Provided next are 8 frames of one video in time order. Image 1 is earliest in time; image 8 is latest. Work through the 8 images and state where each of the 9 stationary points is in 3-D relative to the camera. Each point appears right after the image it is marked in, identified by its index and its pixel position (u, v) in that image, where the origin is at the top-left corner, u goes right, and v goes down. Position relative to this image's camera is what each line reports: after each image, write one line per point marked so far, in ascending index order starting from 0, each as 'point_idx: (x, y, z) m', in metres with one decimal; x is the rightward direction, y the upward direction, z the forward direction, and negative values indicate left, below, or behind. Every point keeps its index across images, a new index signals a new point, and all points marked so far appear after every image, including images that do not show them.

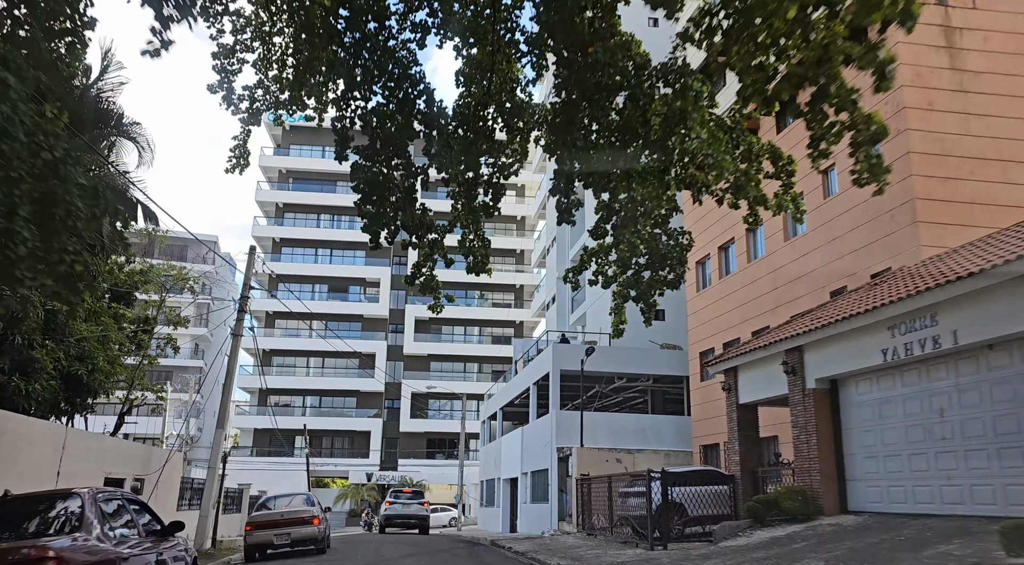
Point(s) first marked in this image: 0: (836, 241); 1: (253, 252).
0: (+7.6, +1.0, +18.1) m
1: (-6.5, +0.8, +19.4) m
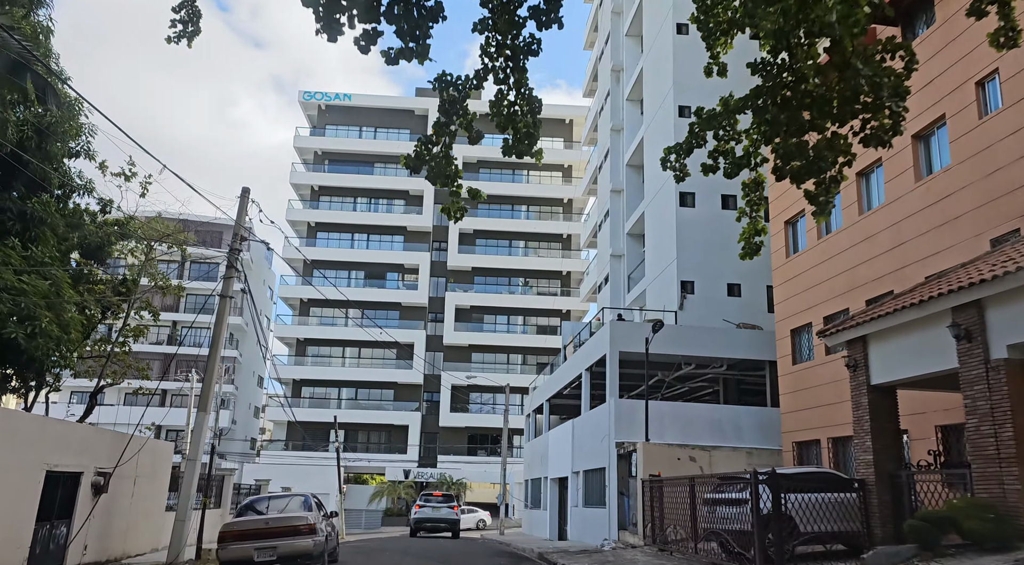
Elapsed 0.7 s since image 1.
0: (+8.6, +2.0, +13.6) m
1: (-5.4, +1.8, +15.7) m
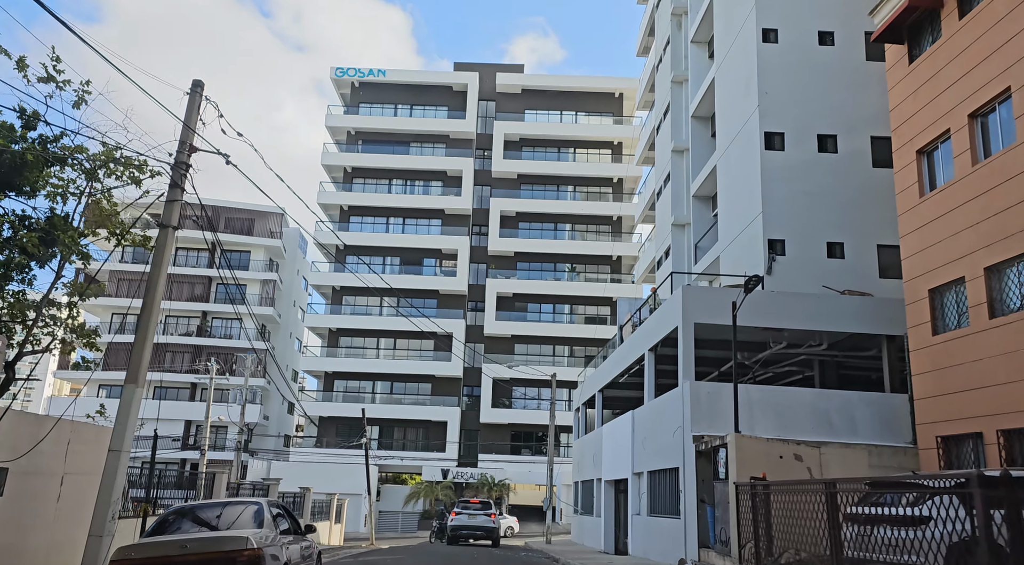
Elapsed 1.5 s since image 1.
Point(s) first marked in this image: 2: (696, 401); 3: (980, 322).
0: (+9.3, +3.1, +8.6) m
1: (-4.7, +2.9, +11.5) m
2: (+4.3, -2.8, +18.2) m
3: (+8.7, -0.7, +14.3) m
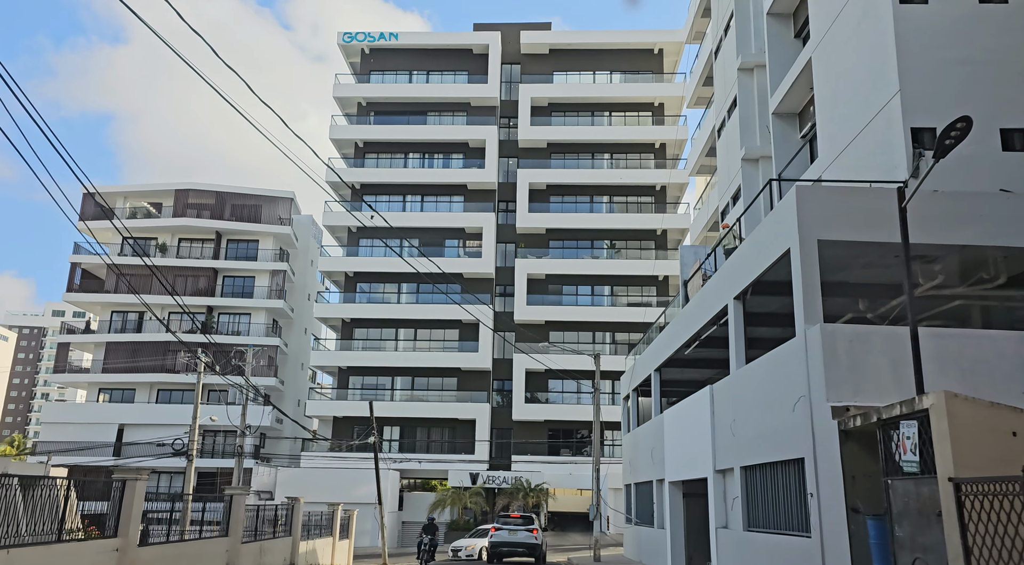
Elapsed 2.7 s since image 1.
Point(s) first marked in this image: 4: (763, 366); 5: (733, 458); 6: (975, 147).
0: (+9.2, +5.0, +2.0) m
1: (-4.6, +4.4, +5.5) m
2: (+4.9, -1.1, +11.7) m
3: (+9.0, +1.1, +7.7) m
4: (+4.7, -1.6, +14.3) m
5: (+4.7, -3.7, +16.1) m
6: (+8.7, +2.5, +14.4) m
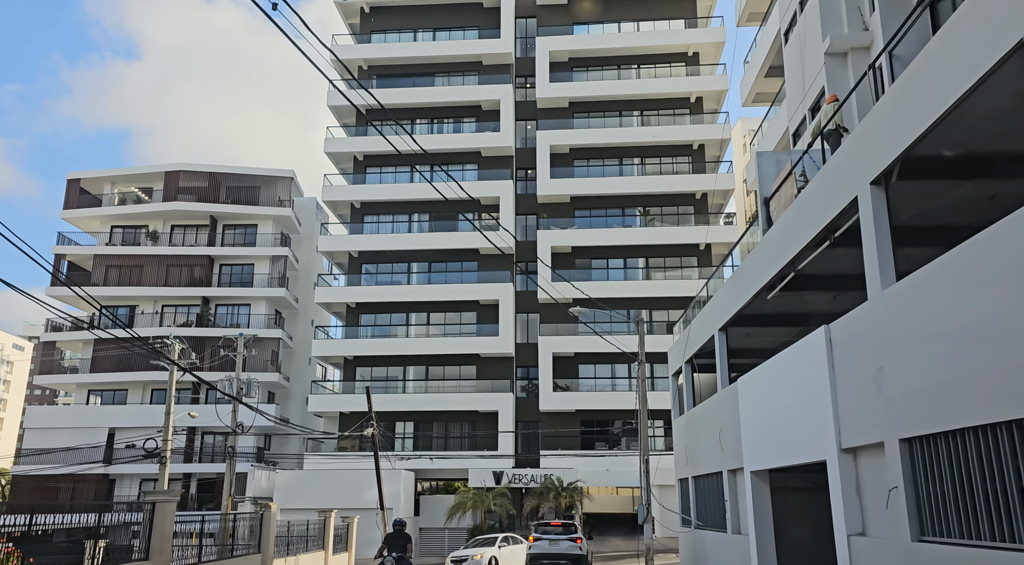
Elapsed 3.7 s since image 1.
0: (+8.9, +6.9, -3.9) m
1: (-4.8, +5.8, 0.0) m
2: (+5.0, +0.7, +6.0) m
3: (+9.0, +3.0, +1.9) m
4: (+5.0, +0.2, +8.6) m
5: (+5.0, -1.9, +10.4) m
6: (+8.8, +4.4, +8.6) m
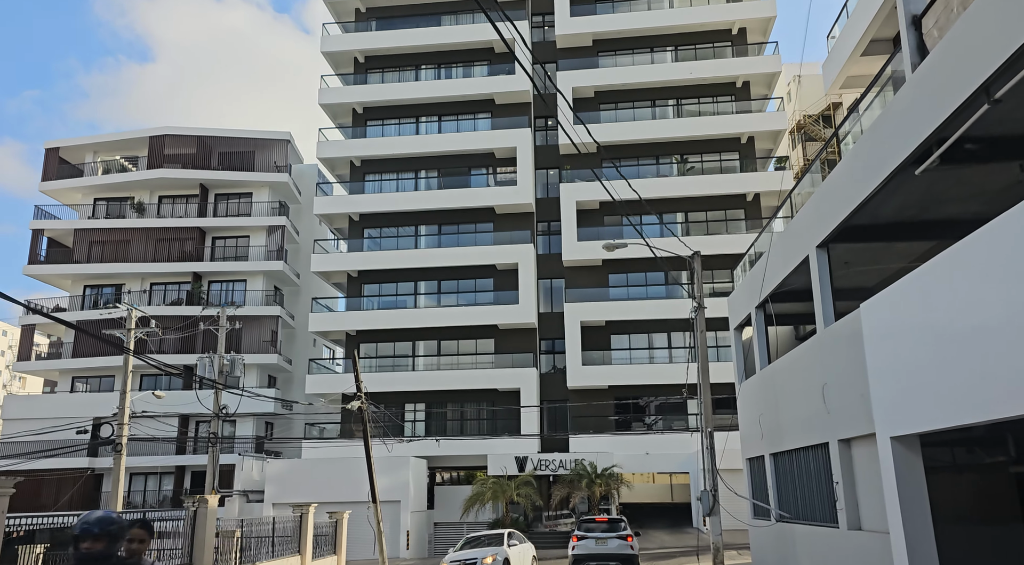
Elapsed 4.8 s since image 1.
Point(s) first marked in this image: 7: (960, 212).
0: (+8.3, +8.6, -9.7) m
1: (-5.2, +7.3, -5.3) m
2: (+4.9, +2.4, +0.3) m
3: (+8.7, +4.8, -3.9) m
4: (+4.9, +1.9, +3.0) m
5: (+5.1, -0.1, +4.8) m
6: (+8.7, +6.3, +2.8) m
7: (+8.0, +1.2, +13.5) m
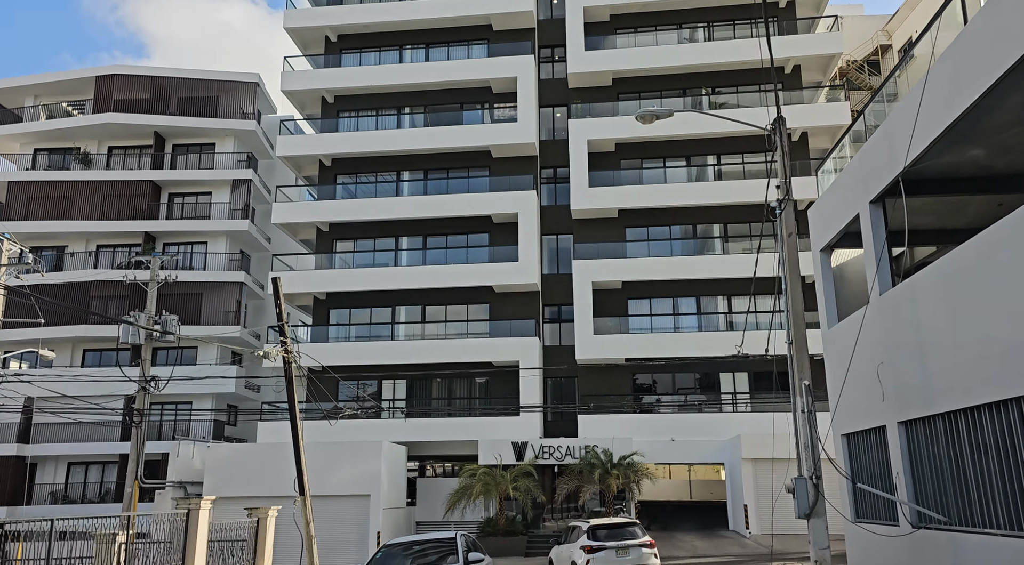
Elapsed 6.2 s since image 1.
0: (+8.0, +10.5, -16.2) m
1: (-5.5, +9.2, -11.8) m
2: (+4.6, +4.3, -6.2) m
3: (+8.4, +6.6, -10.5) m
4: (+4.7, +3.8, -3.5) m
5: (+4.8, +1.8, -1.7) m
6: (+8.5, +8.1, -3.7) m
7: (+7.8, +3.2, +7.0) m
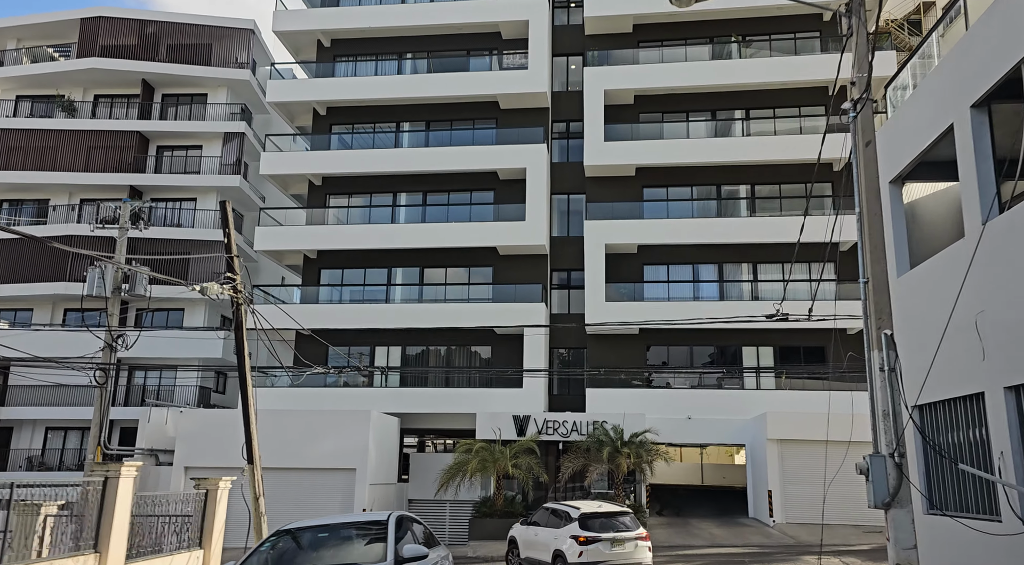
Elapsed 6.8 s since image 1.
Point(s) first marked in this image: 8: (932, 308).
0: (+7.8, +10.7, -19.3) m
1: (-5.6, +9.8, -14.7) m
2: (+4.4, +4.8, -9.0) m
3: (+8.2, +7.0, -13.4) m
4: (+4.5, +4.4, -6.4) m
5: (+4.6, +2.4, -4.6) m
6: (+8.4, +8.6, -6.7) m
7: (+7.7, +3.9, +4.1) m
8: (+6.0, -0.3, +11.0) m
